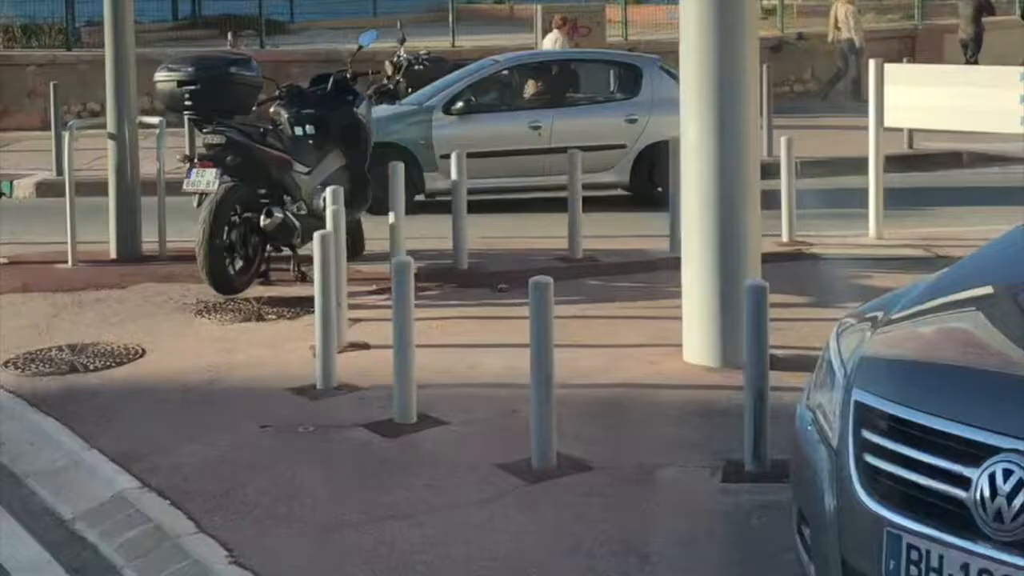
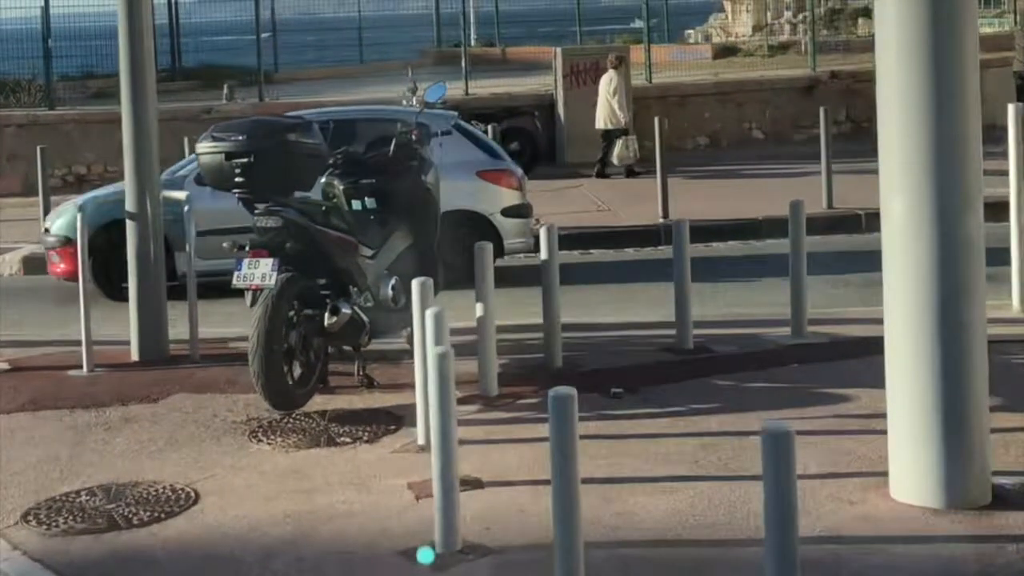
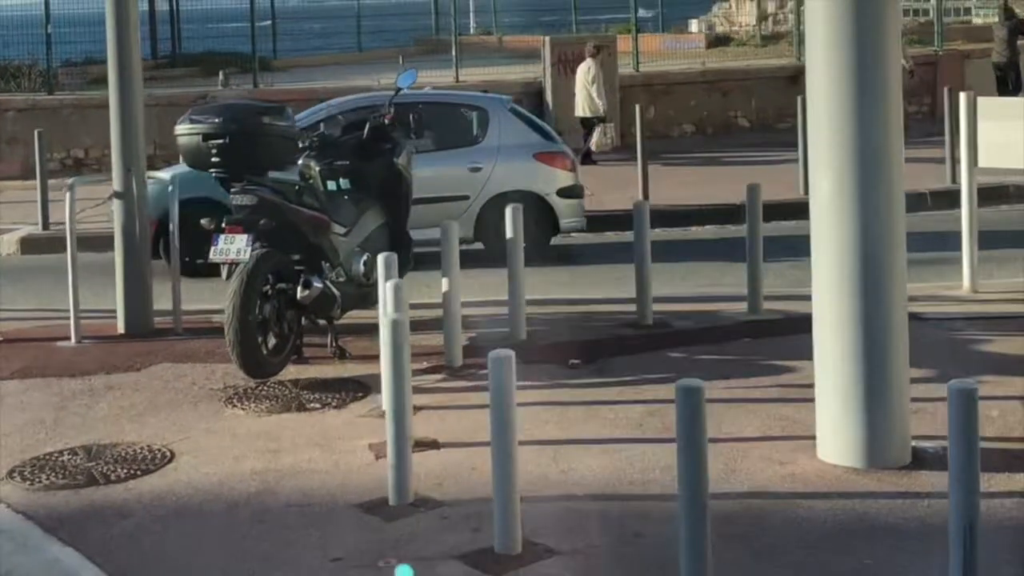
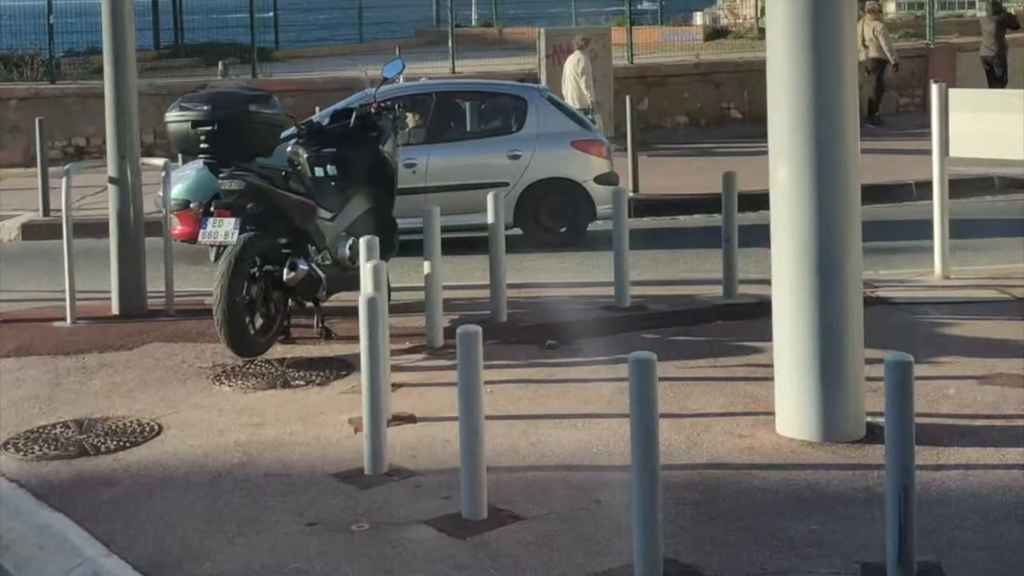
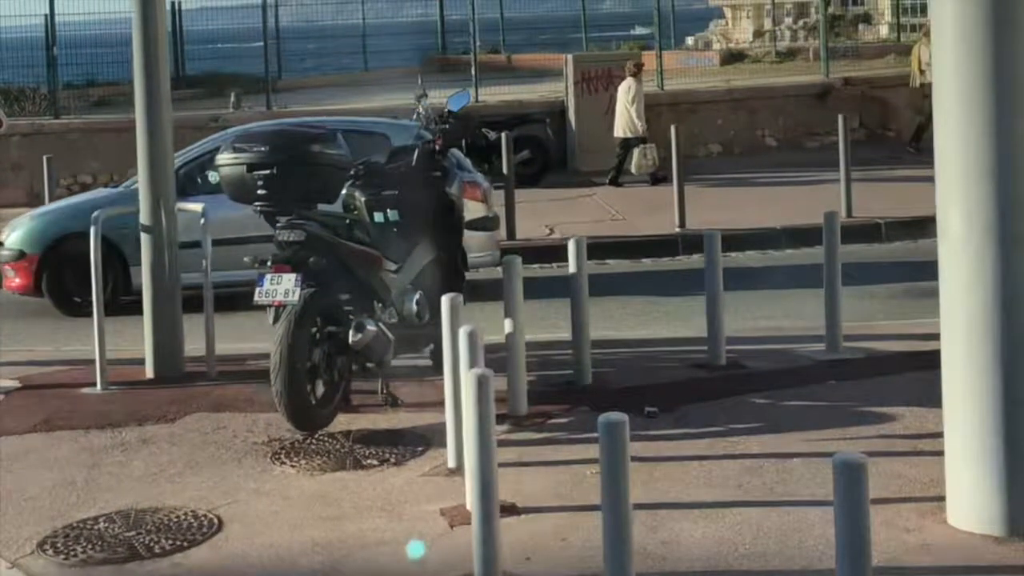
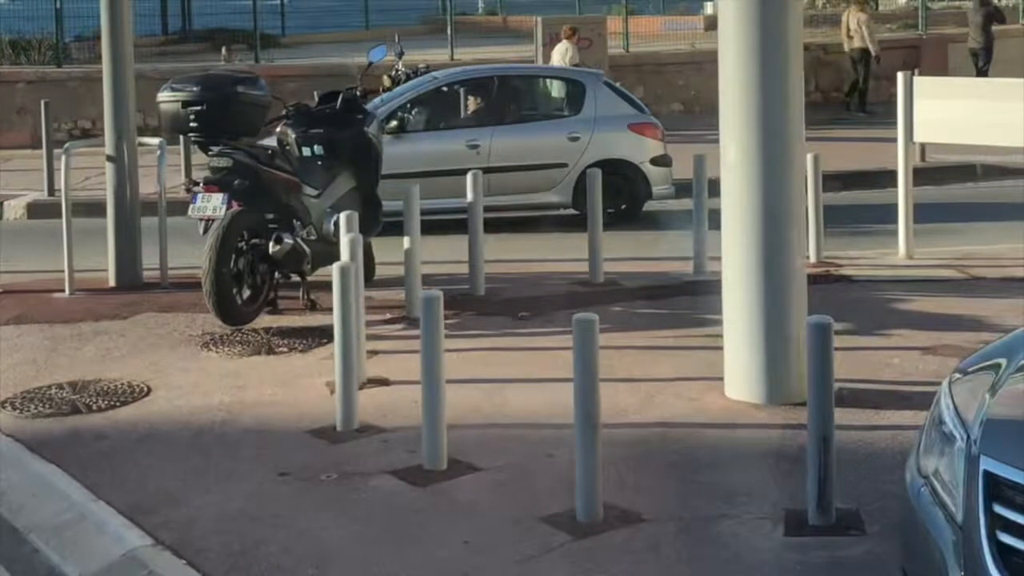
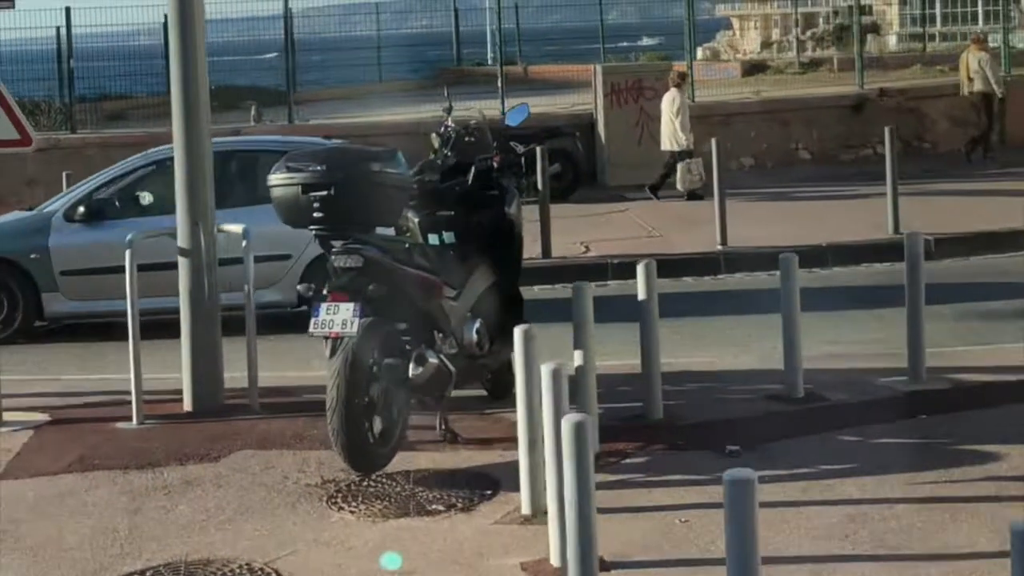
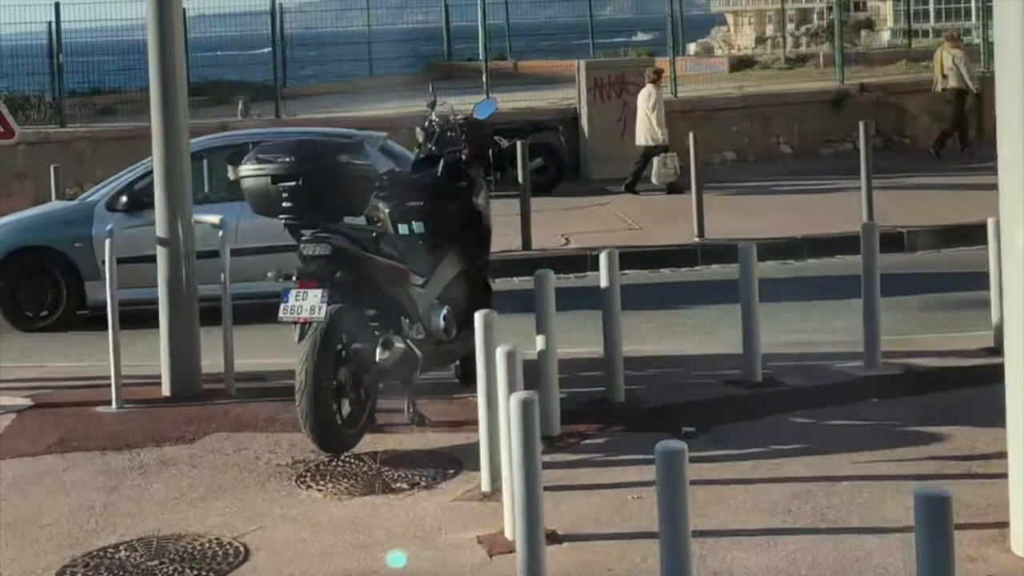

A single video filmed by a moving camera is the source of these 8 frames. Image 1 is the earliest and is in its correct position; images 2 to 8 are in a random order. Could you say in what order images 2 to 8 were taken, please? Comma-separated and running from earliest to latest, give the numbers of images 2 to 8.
6, 4, 3, 2, 5, 8, 7
